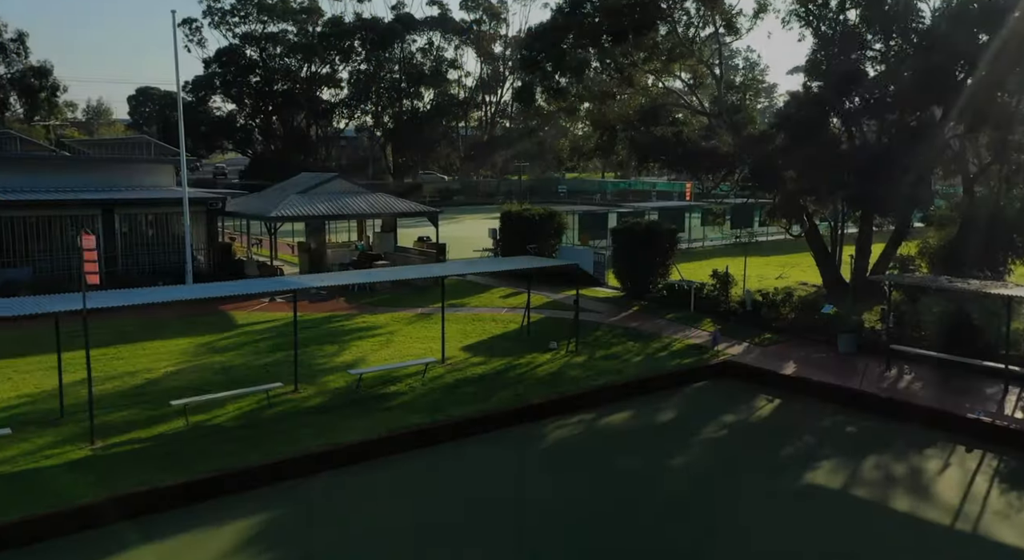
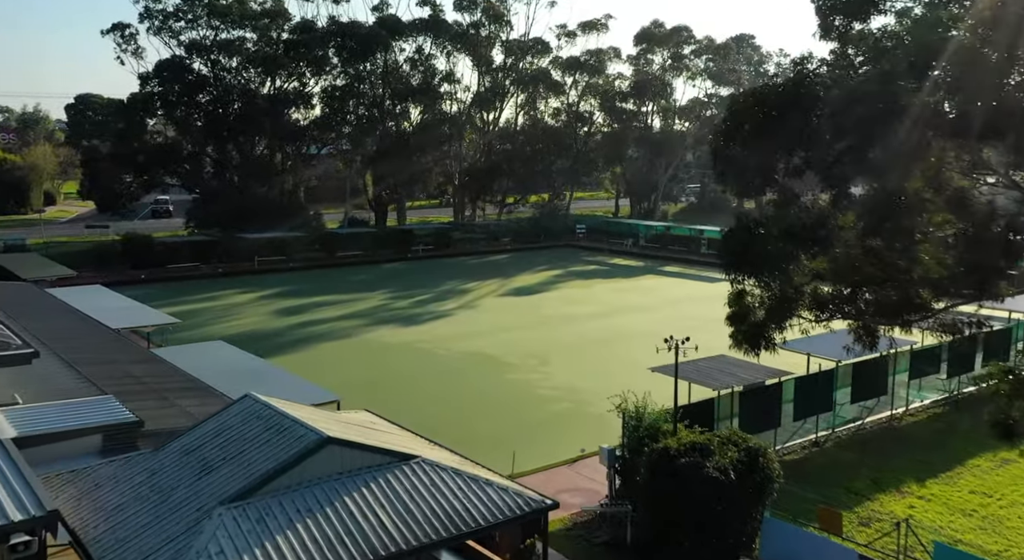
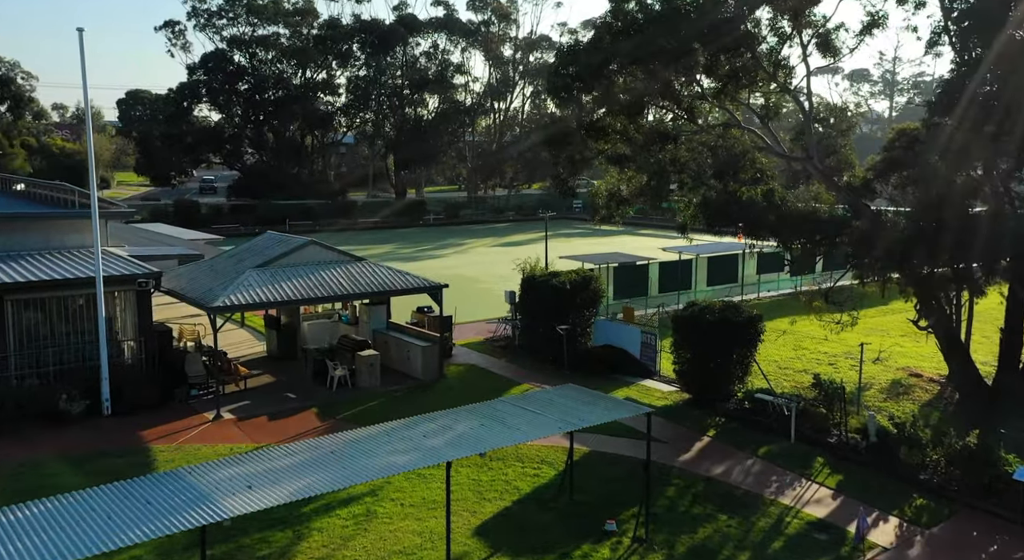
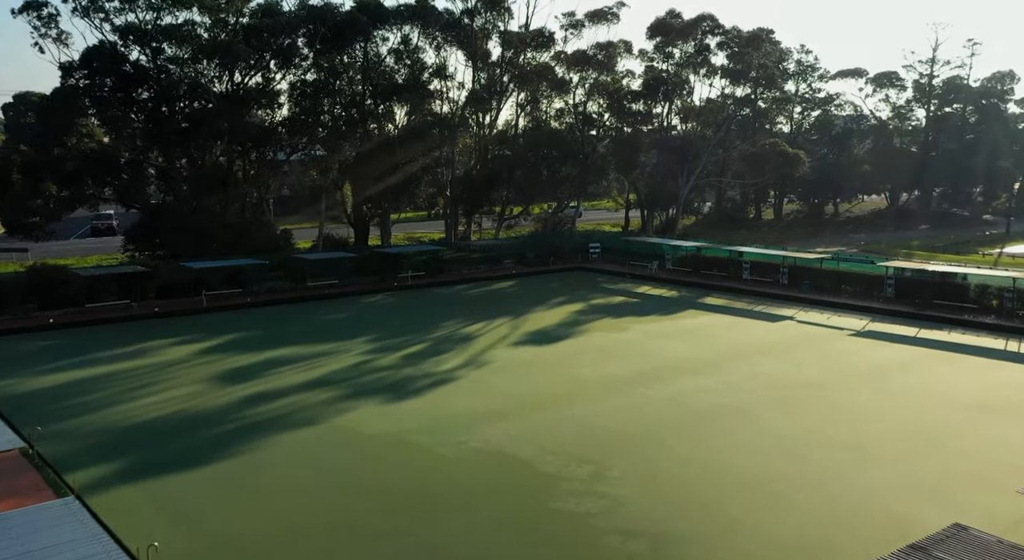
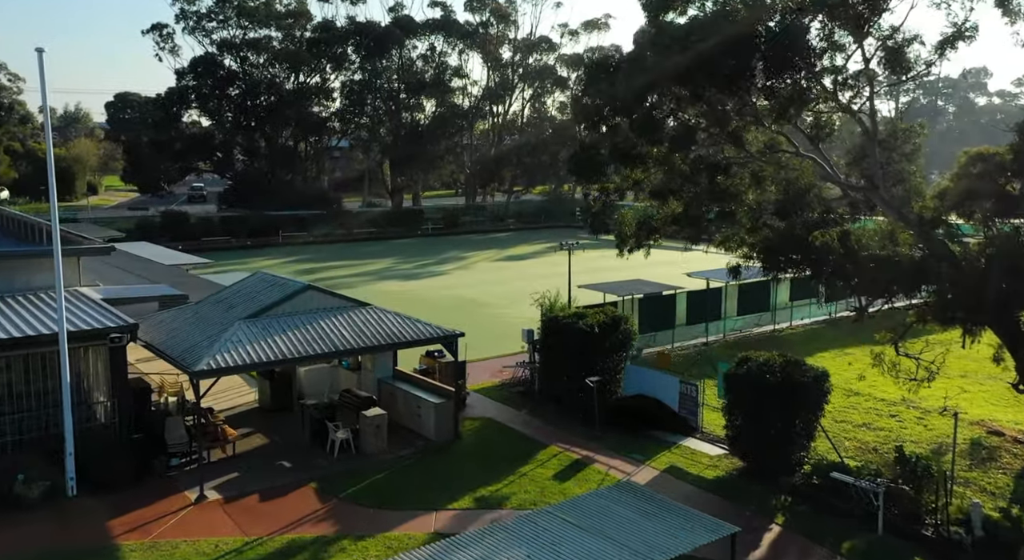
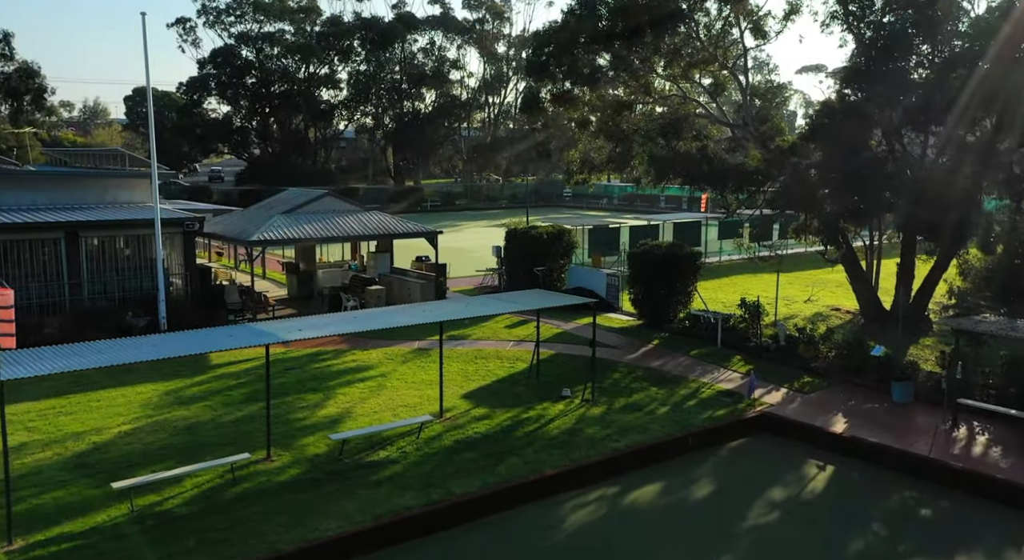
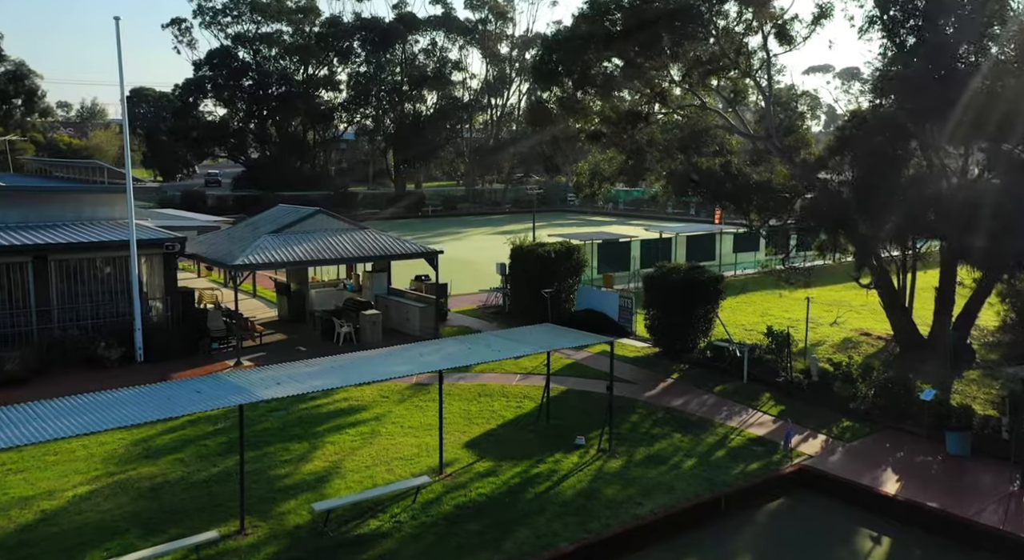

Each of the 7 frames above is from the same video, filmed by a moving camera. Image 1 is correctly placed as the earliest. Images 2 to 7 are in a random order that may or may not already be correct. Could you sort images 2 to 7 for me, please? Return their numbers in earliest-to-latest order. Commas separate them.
6, 7, 3, 5, 2, 4
